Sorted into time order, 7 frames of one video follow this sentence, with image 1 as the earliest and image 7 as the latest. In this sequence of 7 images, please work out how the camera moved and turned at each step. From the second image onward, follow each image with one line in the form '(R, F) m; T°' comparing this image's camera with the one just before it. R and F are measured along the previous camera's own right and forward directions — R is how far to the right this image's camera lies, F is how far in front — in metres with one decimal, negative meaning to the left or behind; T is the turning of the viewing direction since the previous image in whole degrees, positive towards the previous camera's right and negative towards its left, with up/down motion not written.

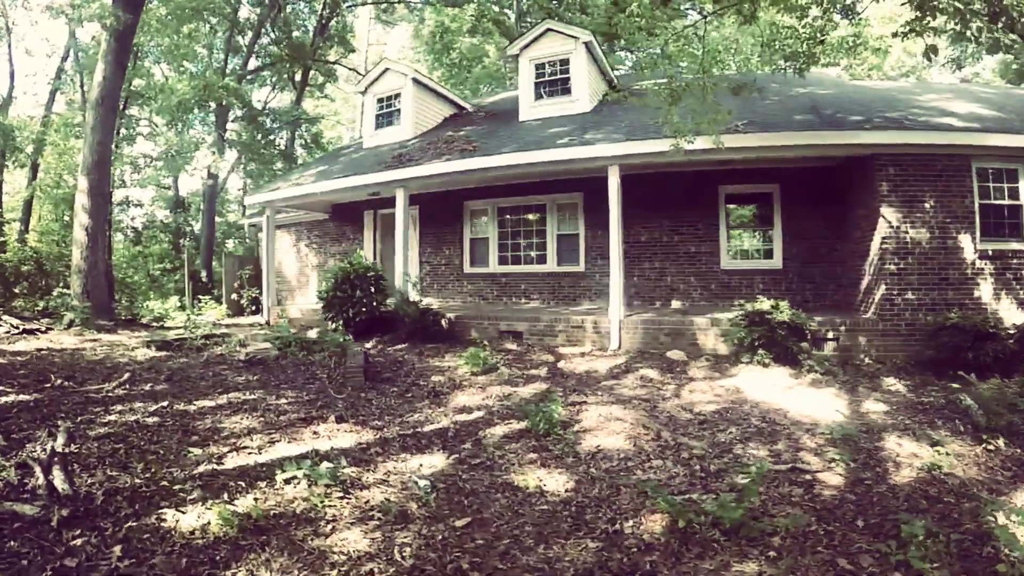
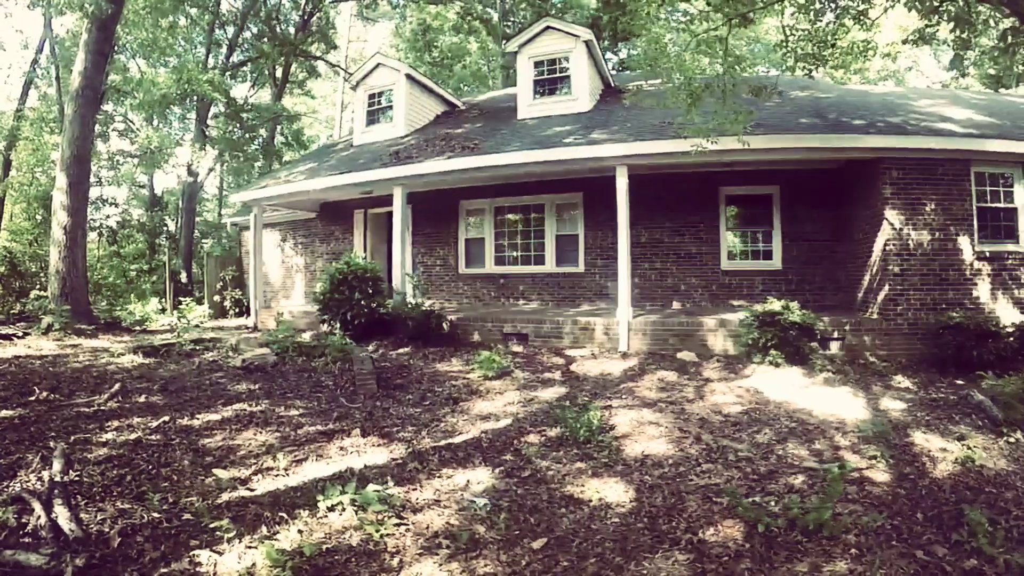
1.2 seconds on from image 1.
(-0.7, +0.1) m; +4°
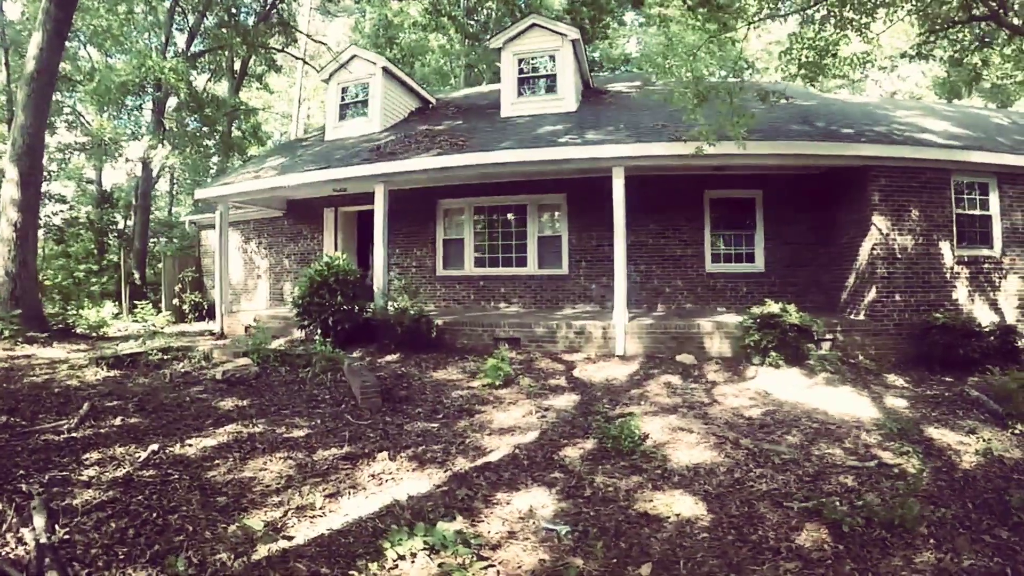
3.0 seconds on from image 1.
(-0.9, +0.3) m; +6°
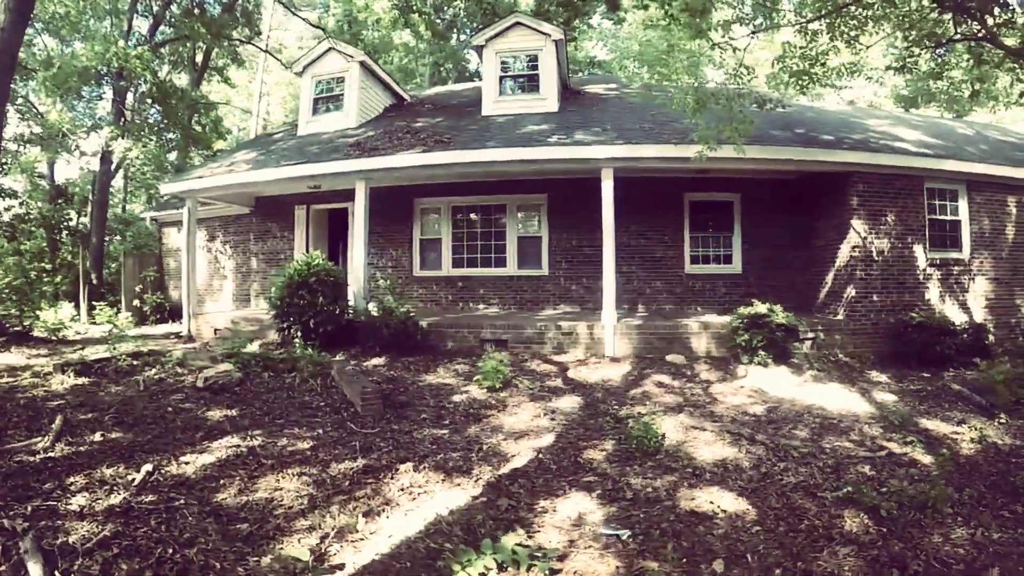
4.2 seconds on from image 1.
(-0.7, +0.1) m; +5°
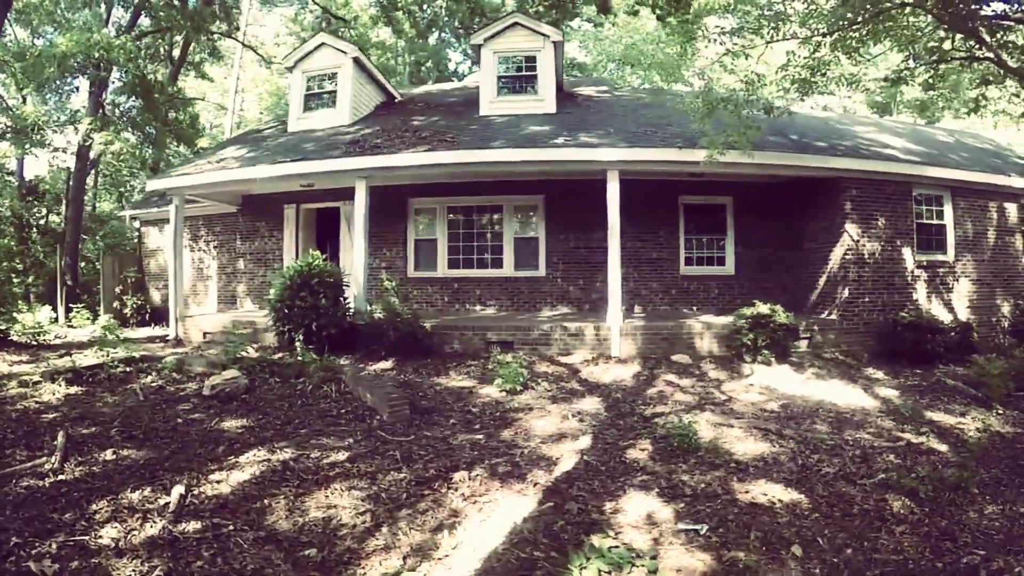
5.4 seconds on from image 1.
(-0.8, 0.0) m; +4°
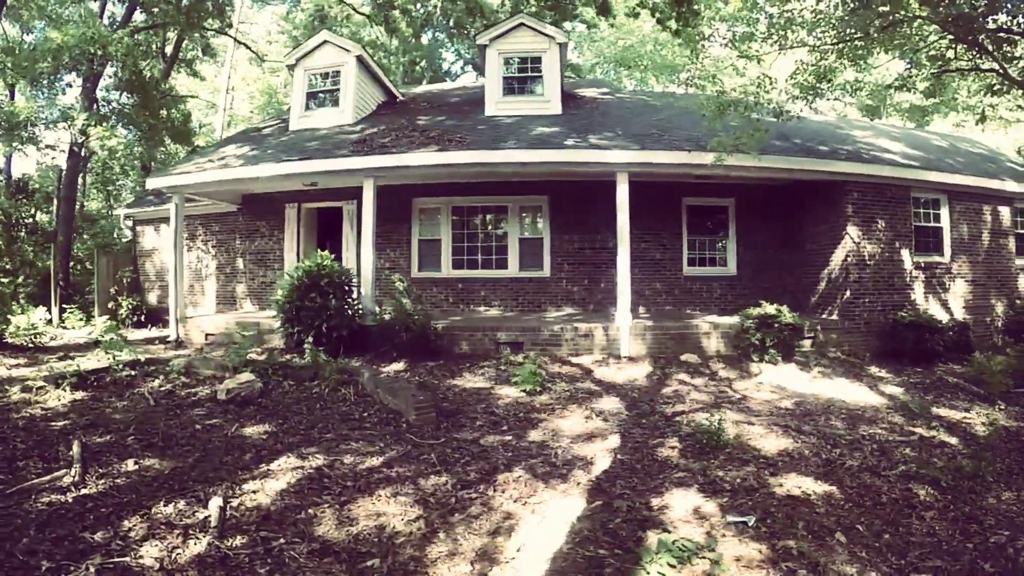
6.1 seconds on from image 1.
(-0.5, 0.0) m; +2°
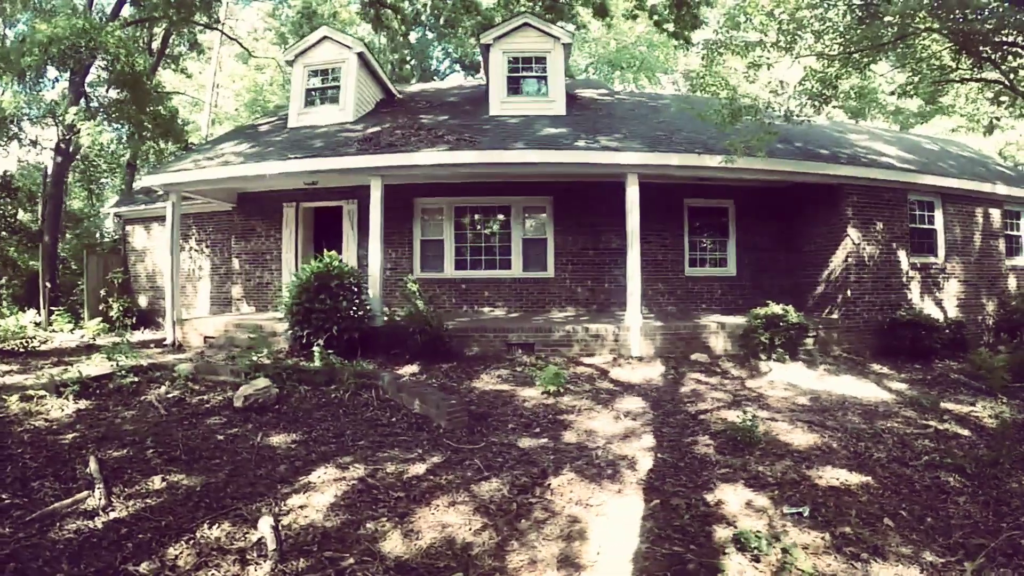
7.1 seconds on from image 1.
(-0.7, 0.0) m; +3°
